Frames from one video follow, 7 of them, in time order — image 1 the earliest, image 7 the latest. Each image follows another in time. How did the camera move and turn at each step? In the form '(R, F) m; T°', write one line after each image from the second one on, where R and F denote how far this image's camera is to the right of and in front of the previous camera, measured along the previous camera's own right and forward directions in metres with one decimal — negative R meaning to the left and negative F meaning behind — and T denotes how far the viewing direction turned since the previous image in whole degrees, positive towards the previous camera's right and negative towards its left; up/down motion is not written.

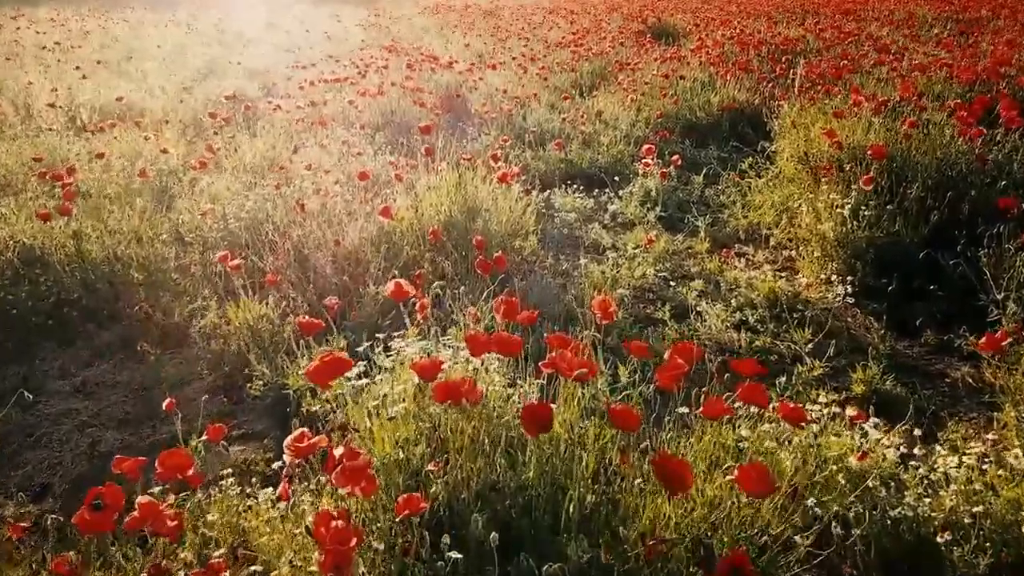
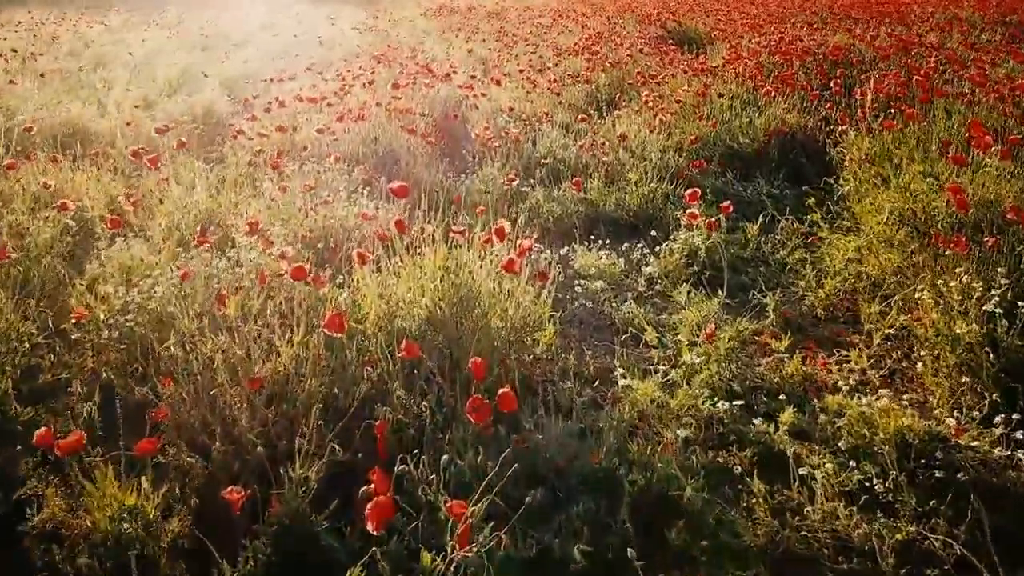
(0.0, +0.9) m; 0°
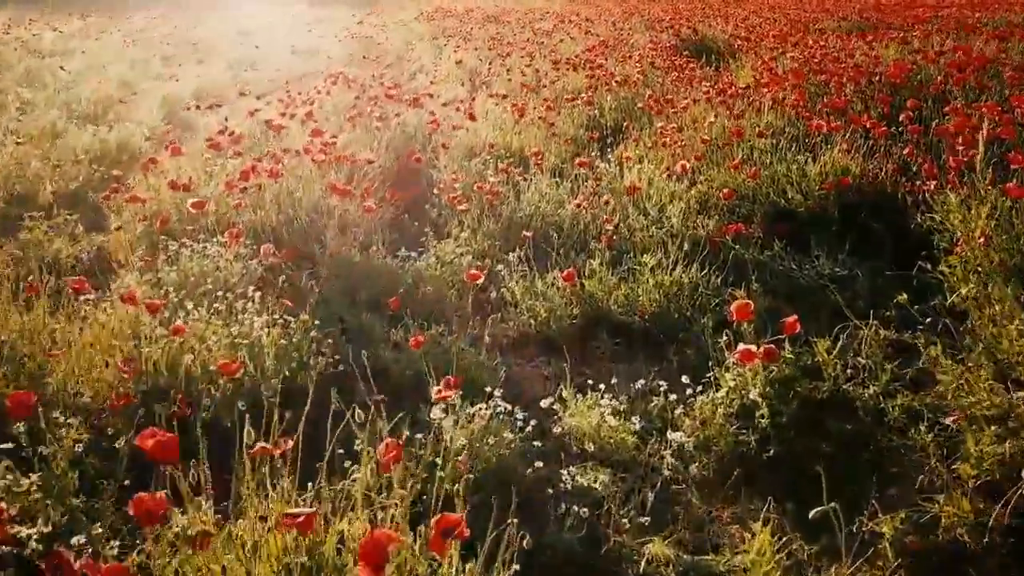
(+0.1, +1.2) m; 0°
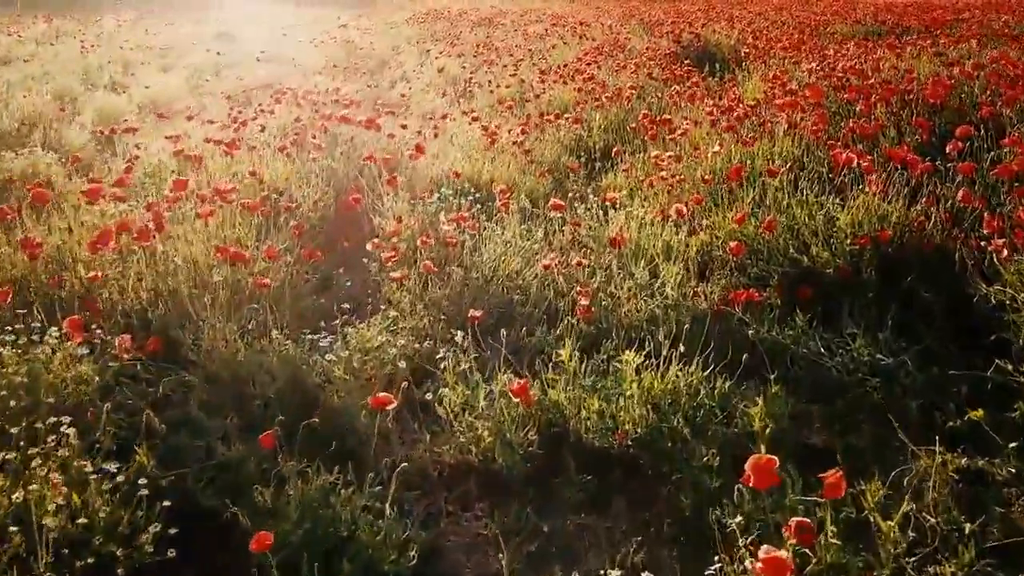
(+0.2, +0.8) m; 0°
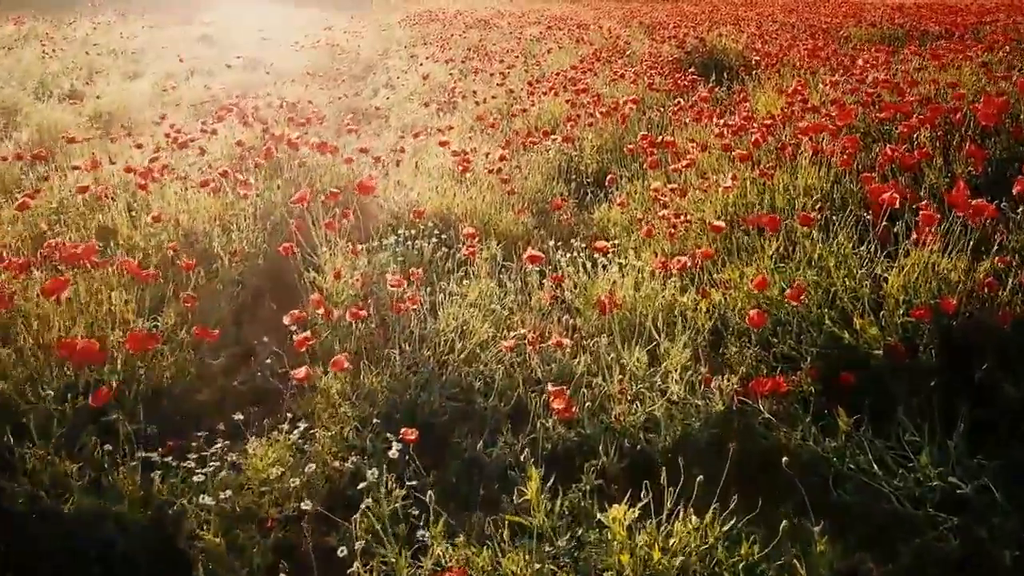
(+0.1, +0.7) m; 0°
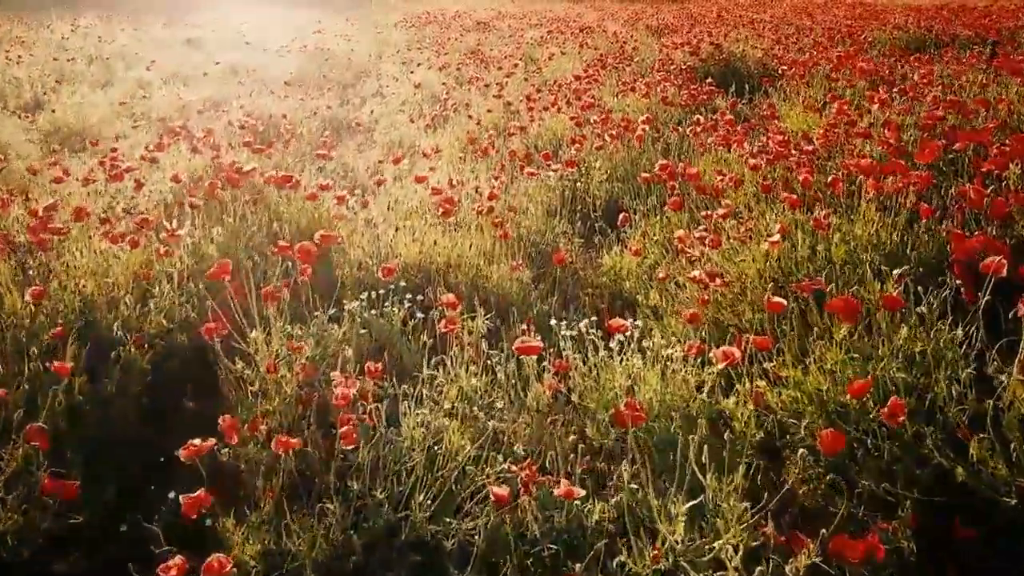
(0.0, +0.7) m; 0°
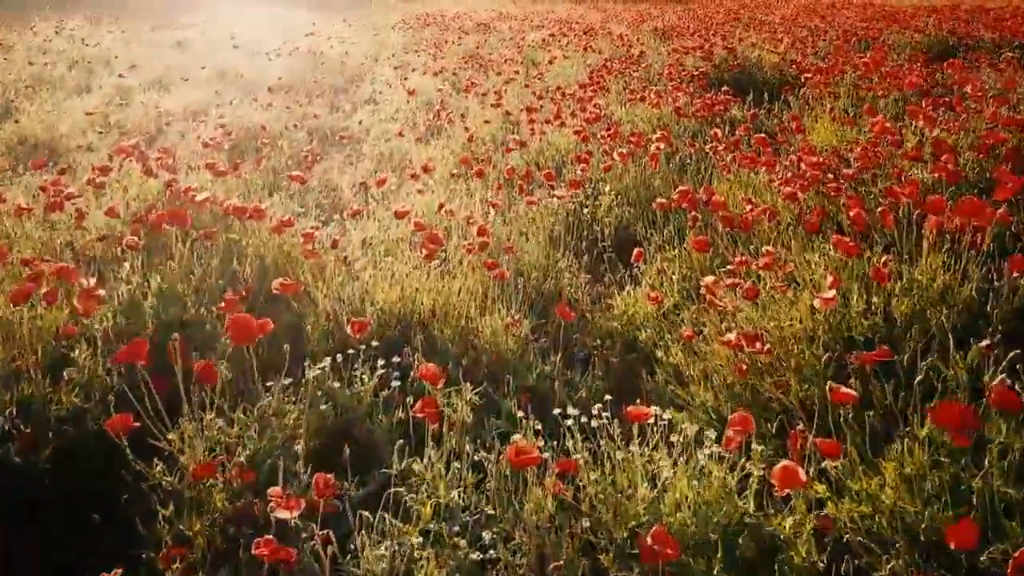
(0.0, +0.5) m; 0°
